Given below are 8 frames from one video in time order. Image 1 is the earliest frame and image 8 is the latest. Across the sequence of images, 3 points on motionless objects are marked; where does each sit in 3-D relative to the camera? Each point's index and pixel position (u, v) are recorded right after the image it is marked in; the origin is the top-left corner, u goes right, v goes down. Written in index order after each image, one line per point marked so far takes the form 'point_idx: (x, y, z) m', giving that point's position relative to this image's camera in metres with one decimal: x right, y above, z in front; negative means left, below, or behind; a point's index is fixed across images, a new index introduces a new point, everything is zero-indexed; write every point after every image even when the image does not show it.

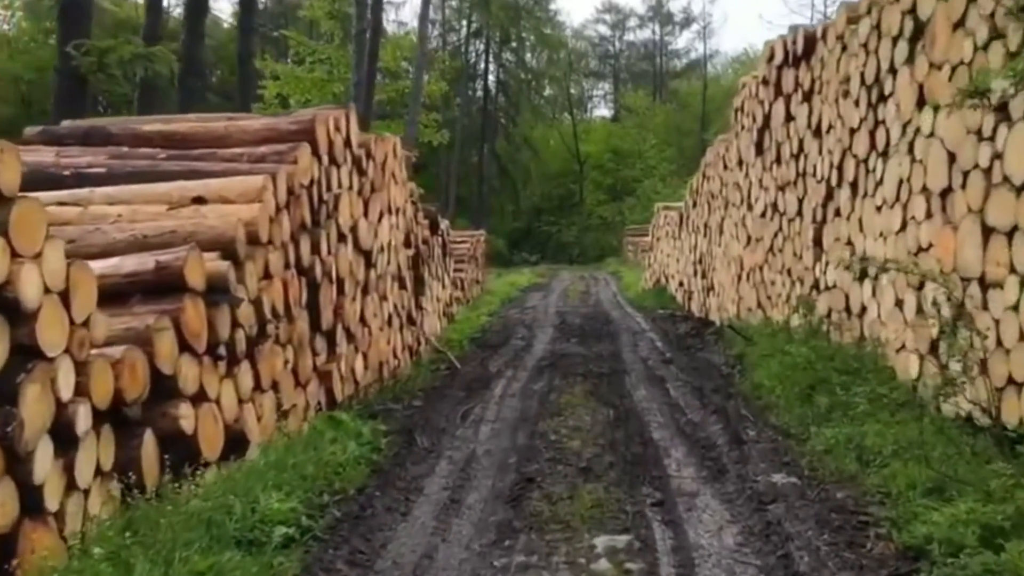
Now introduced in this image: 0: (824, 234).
0: (+2.6, +0.4, +9.2) m
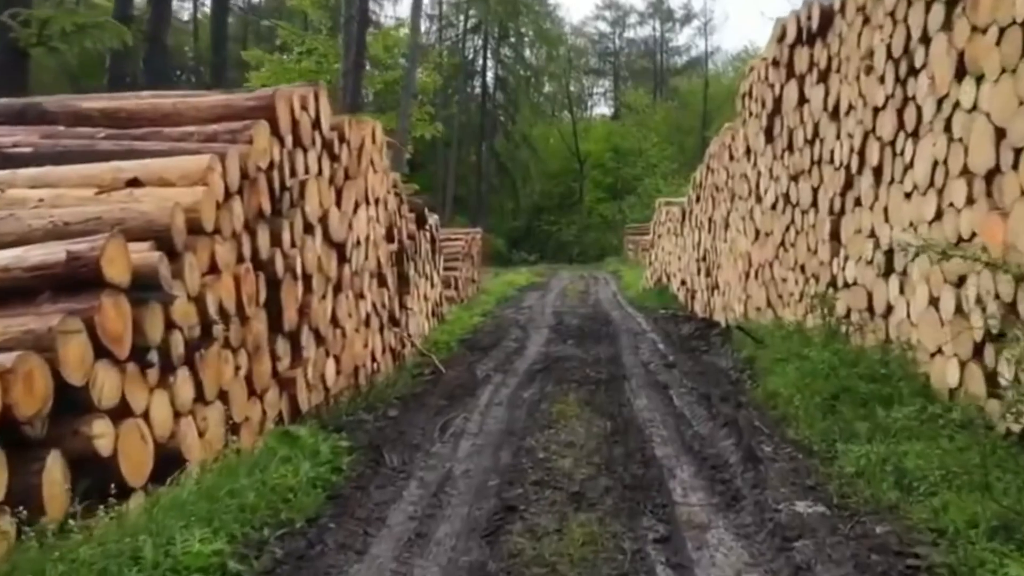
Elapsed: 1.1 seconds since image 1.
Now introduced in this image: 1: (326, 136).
0: (+2.5, +0.5, +8.4) m
1: (-1.3, +1.1, +7.8) m
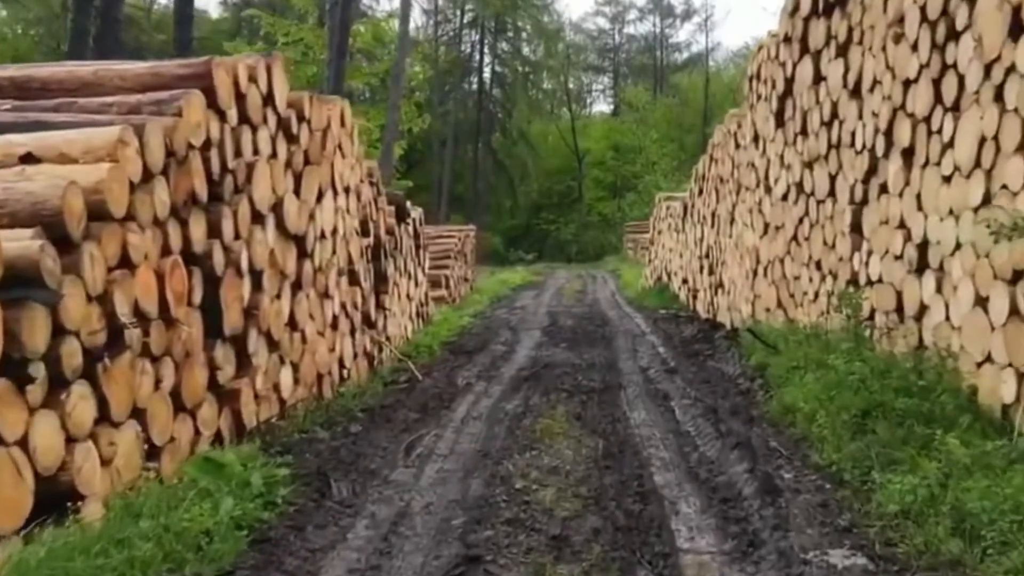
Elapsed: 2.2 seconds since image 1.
0: (+2.4, +0.5, +7.5) m
1: (-1.4, +1.1, +6.9) m
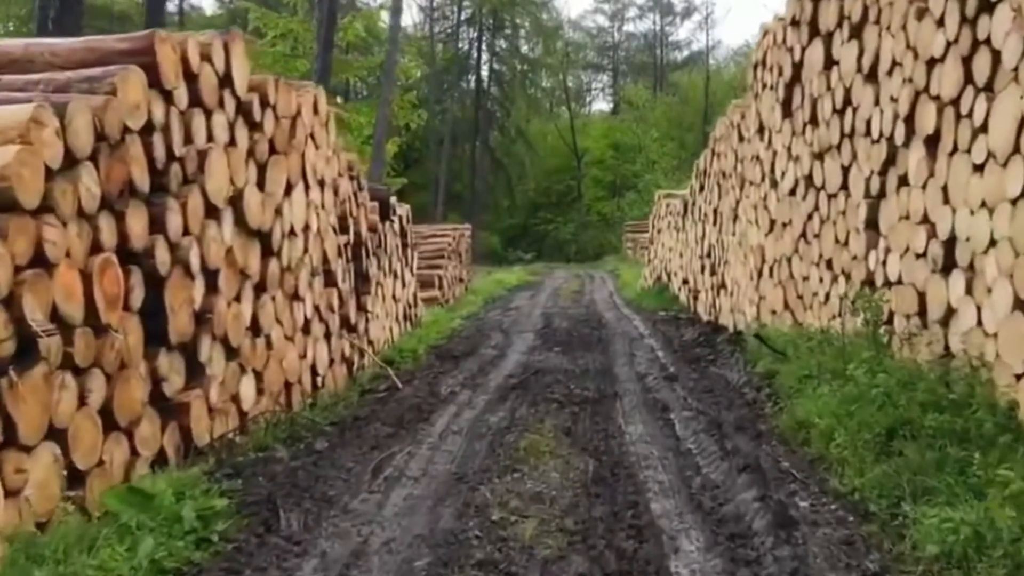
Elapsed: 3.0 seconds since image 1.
0: (+2.3, +0.5, +6.9) m
1: (-1.5, +1.1, +6.2) m
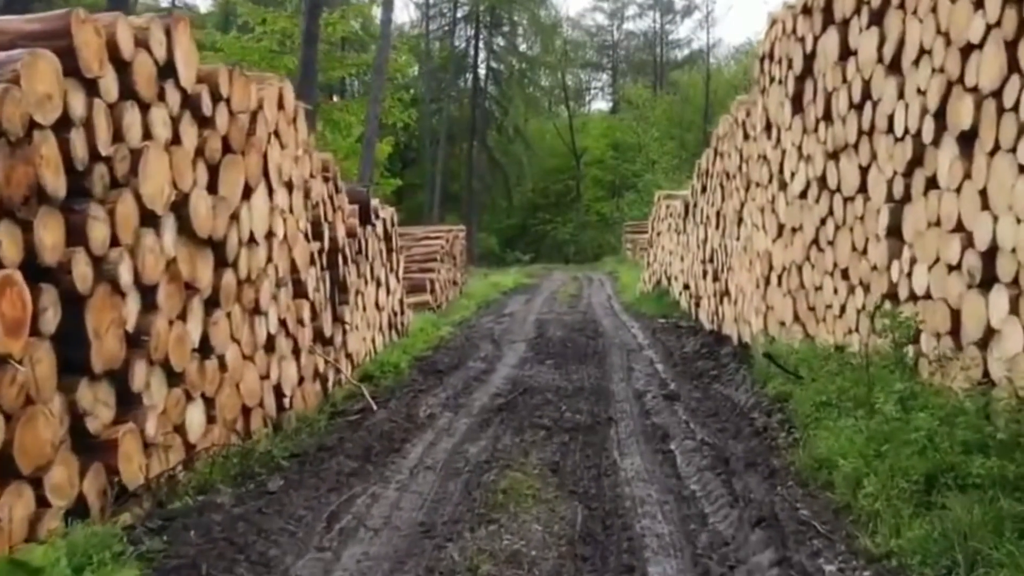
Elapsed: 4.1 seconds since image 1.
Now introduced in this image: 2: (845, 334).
0: (+2.2, +0.4, +6.2) m
1: (-1.6, +1.0, +5.5) m
2: (+2.1, -0.3, +7.2) m
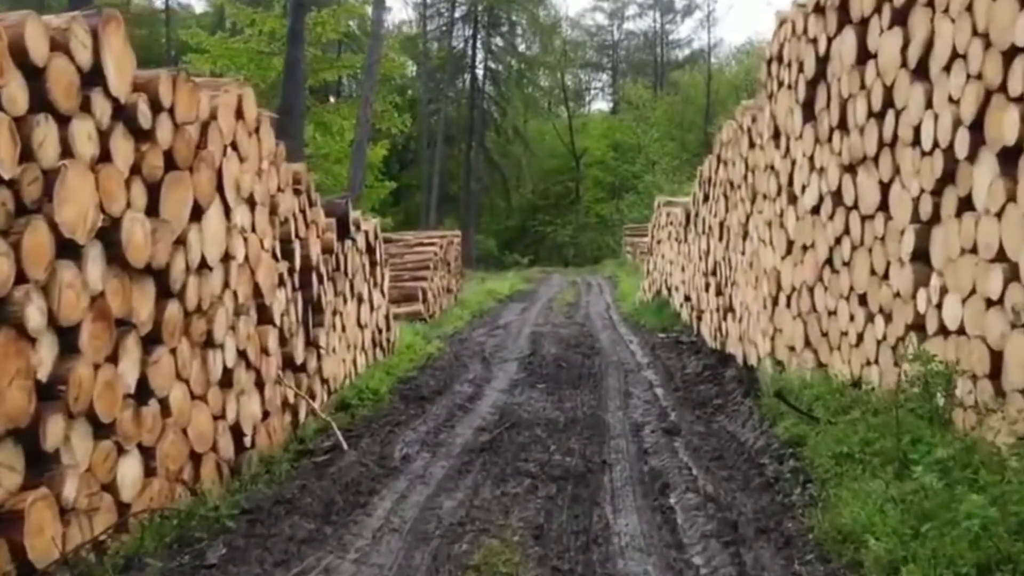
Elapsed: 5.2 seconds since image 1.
0: (+2.1, +0.2, +5.5) m
1: (-1.7, +0.8, +4.9) m
2: (+2.0, -0.4, +6.5) m
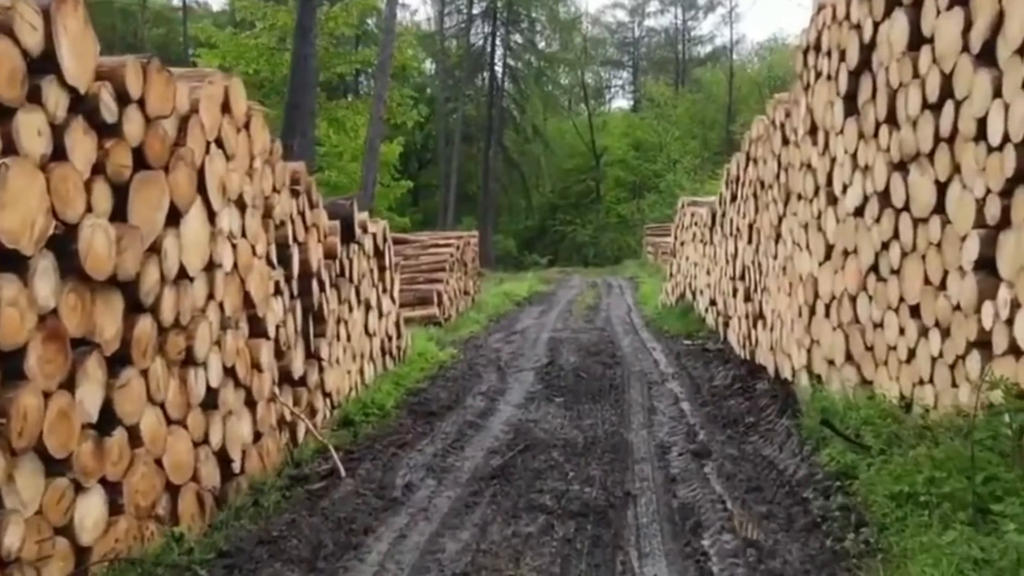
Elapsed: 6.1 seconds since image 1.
0: (+2.1, +0.2, +4.8) m
1: (-1.7, +0.8, +4.3) m
2: (+2.1, -0.5, +5.9) m
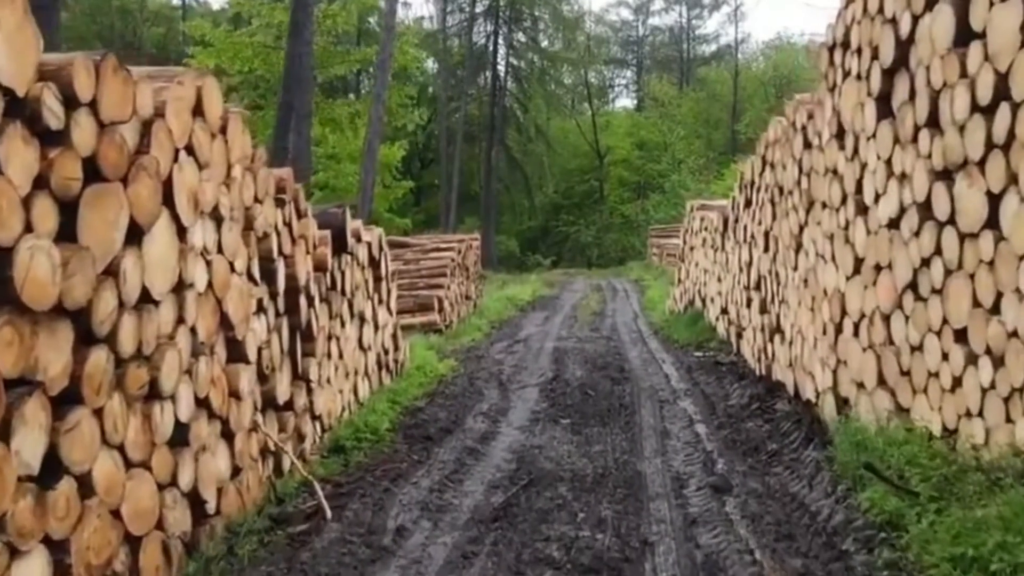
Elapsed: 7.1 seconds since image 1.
0: (+2.1, +0.1, +4.3) m
1: (-1.7, +0.6, +3.7) m
2: (+2.1, -0.6, +5.3) m
